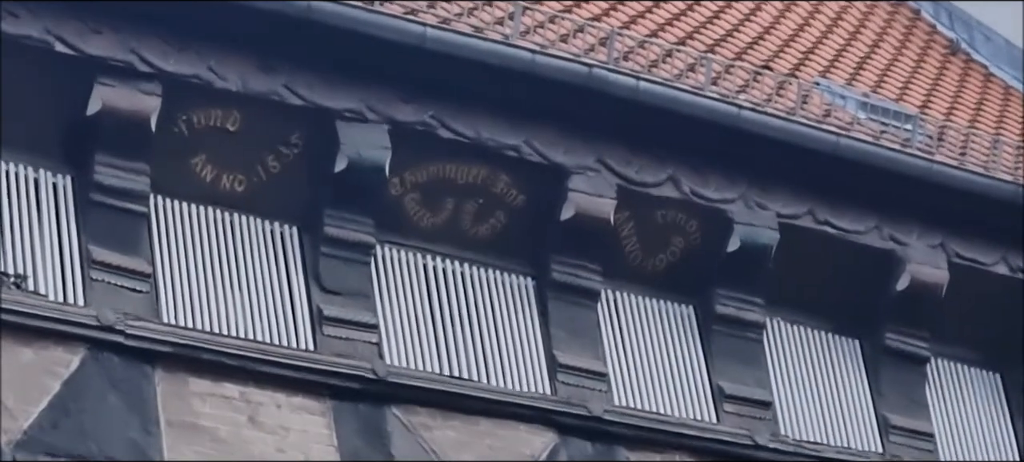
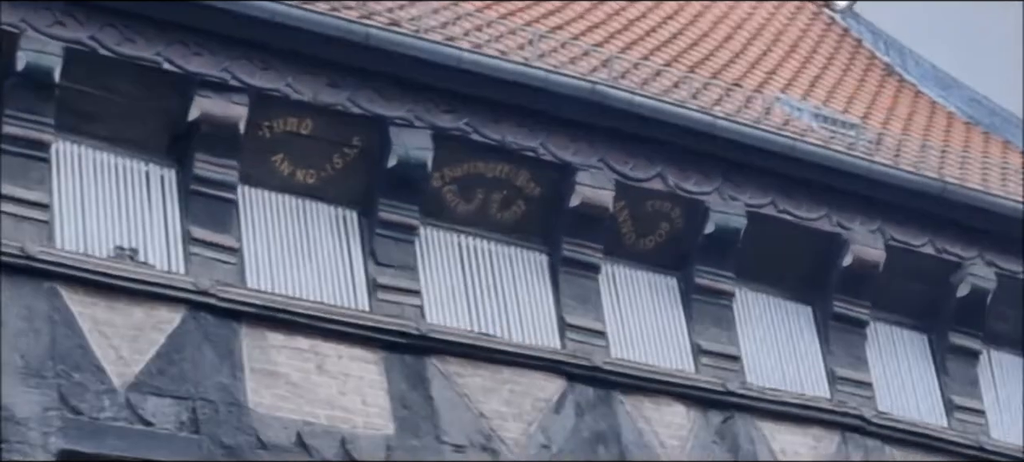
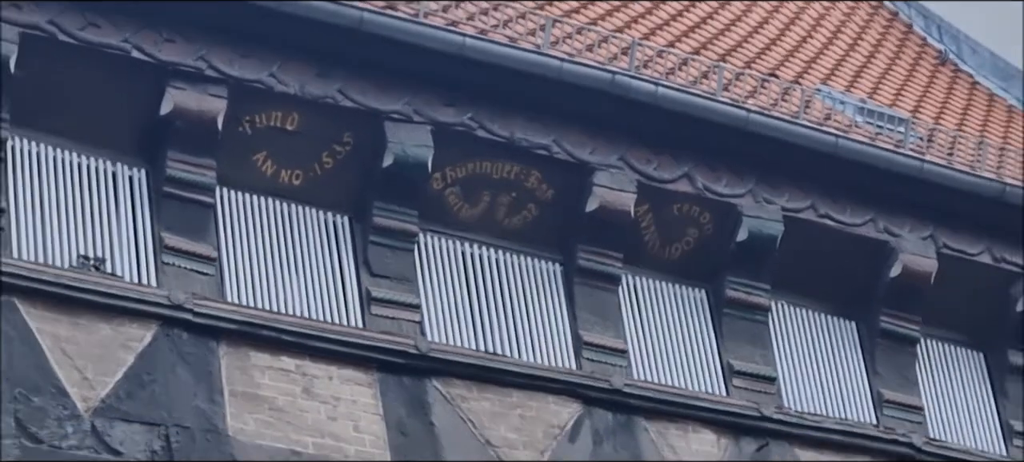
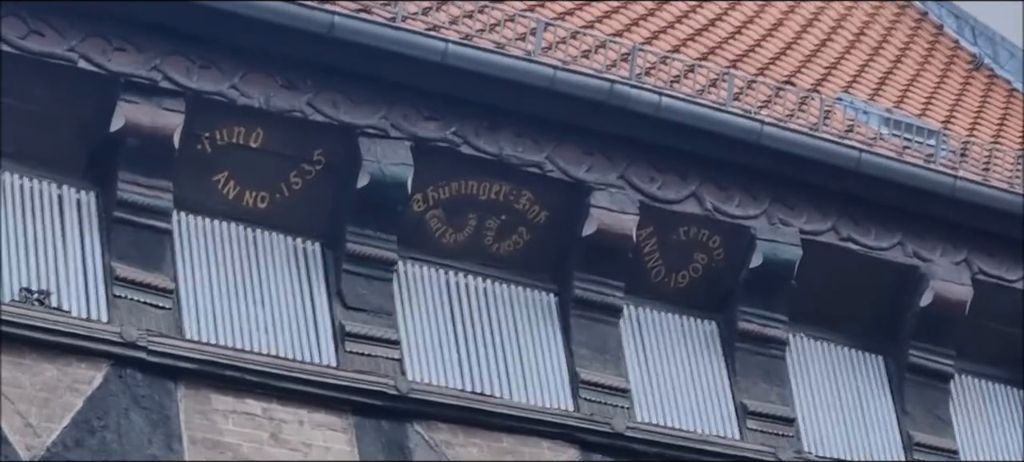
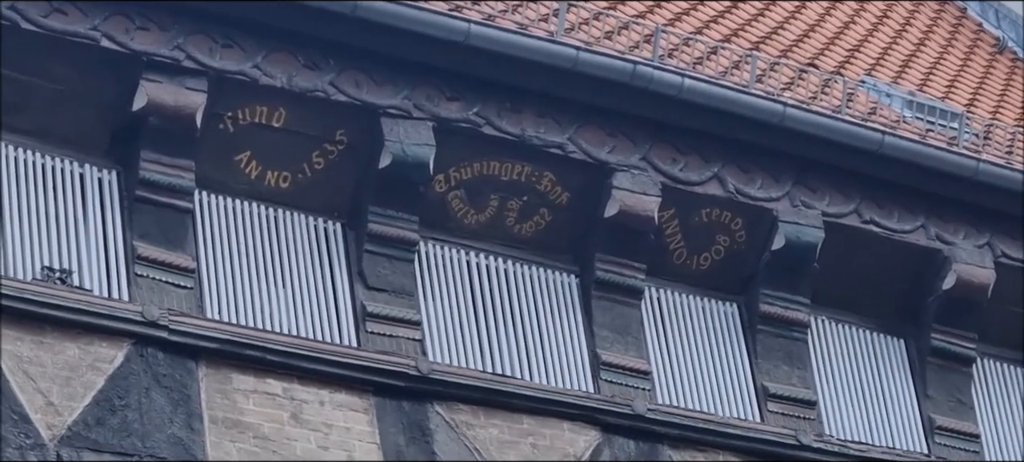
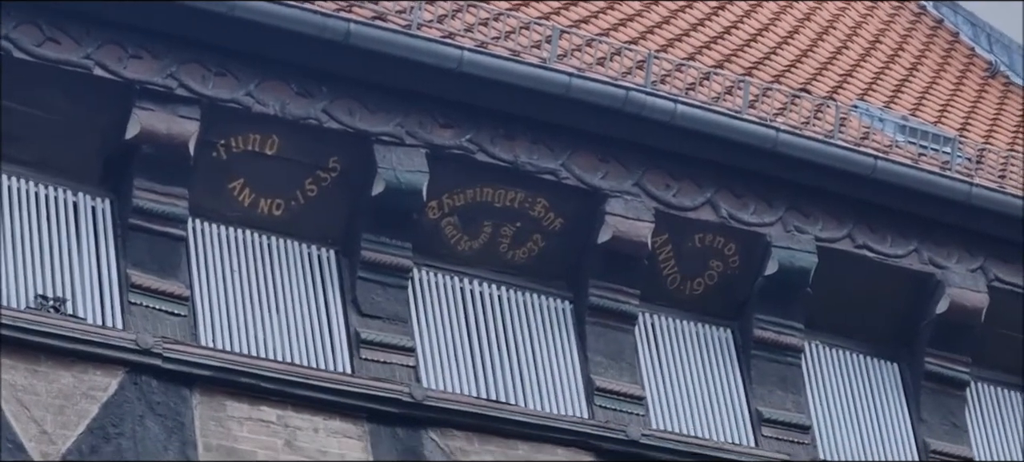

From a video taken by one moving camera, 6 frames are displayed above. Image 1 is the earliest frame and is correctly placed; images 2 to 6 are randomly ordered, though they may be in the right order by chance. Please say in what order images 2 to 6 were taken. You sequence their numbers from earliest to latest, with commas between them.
4, 6, 5, 3, 2
